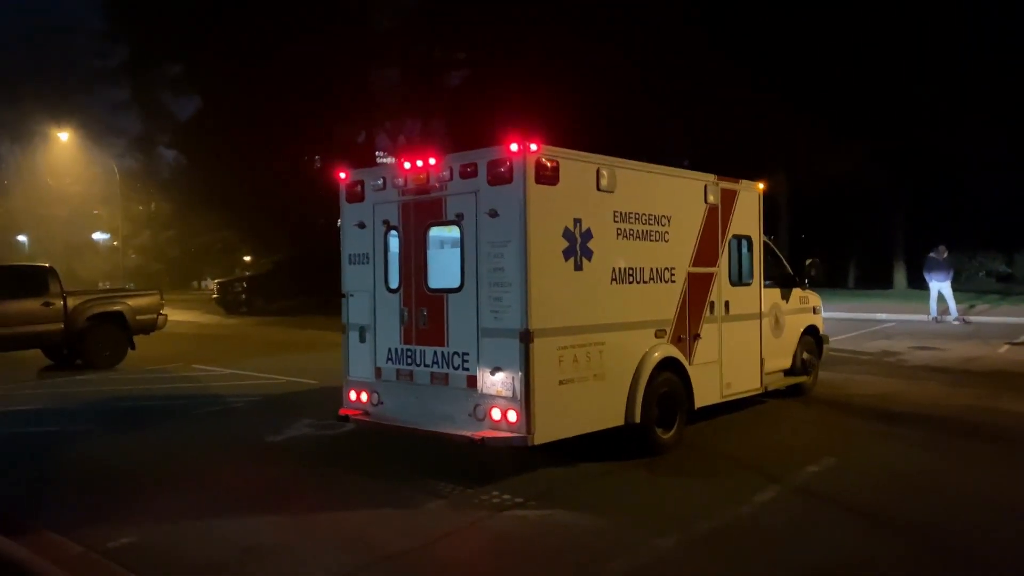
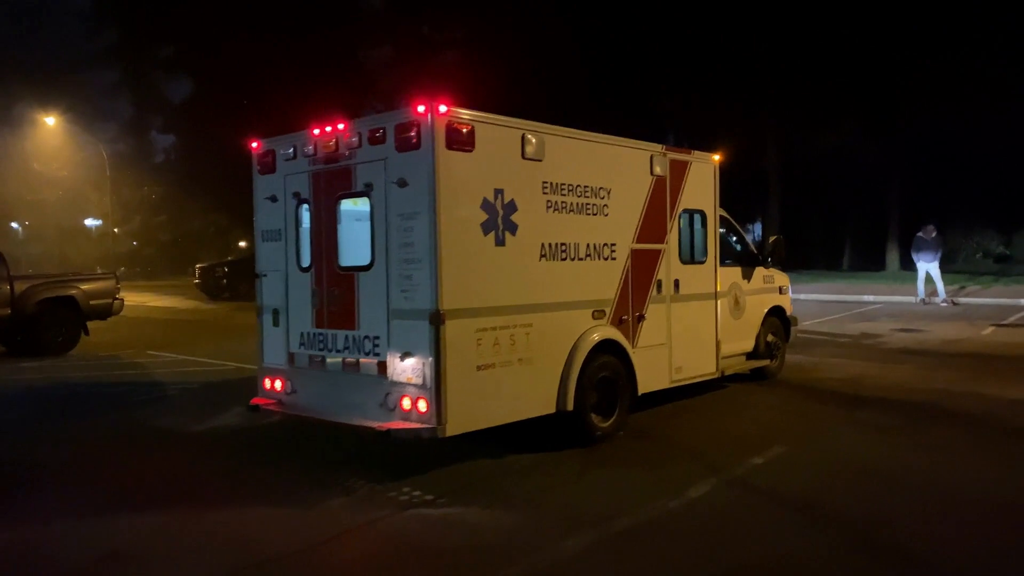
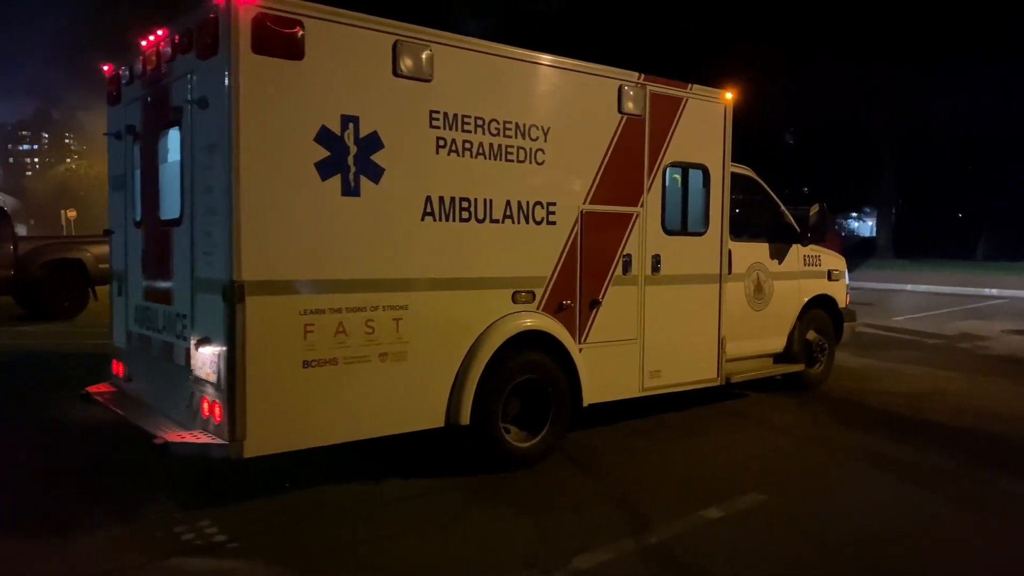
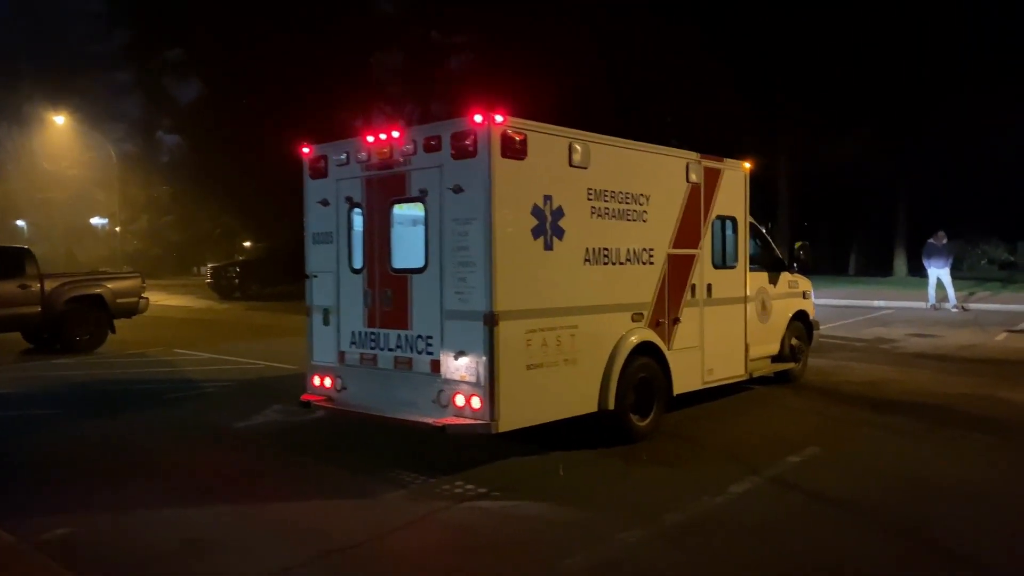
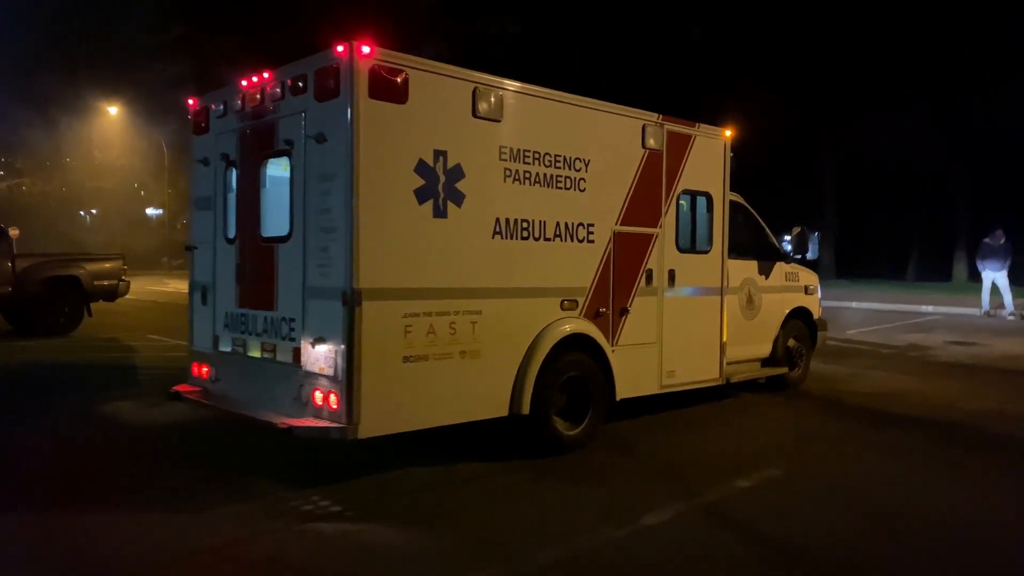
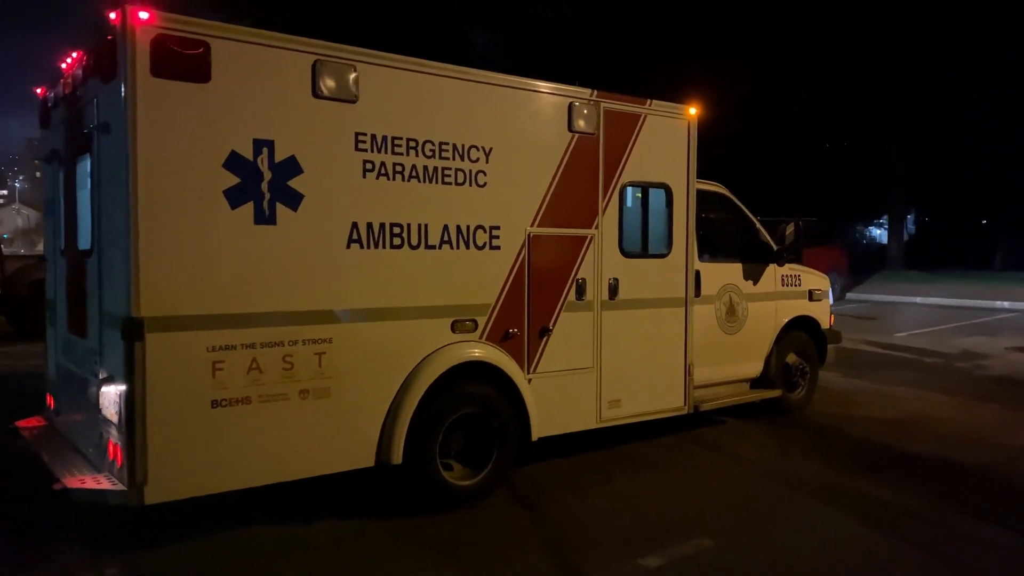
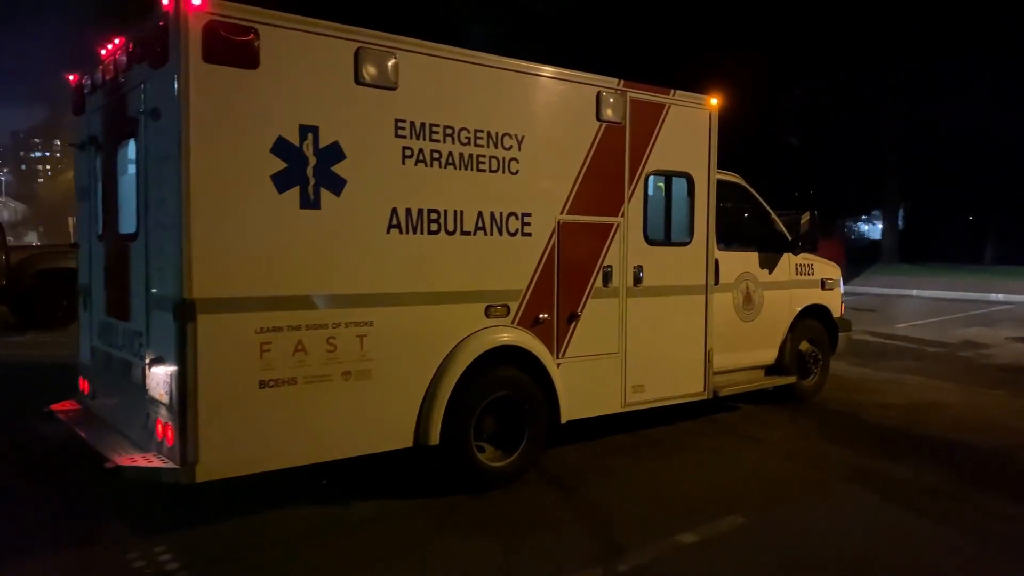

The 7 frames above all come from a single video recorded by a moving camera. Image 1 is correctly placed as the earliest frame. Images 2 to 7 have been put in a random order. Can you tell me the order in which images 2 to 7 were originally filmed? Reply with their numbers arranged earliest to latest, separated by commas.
4, 2, 5, 3, 7, 6
